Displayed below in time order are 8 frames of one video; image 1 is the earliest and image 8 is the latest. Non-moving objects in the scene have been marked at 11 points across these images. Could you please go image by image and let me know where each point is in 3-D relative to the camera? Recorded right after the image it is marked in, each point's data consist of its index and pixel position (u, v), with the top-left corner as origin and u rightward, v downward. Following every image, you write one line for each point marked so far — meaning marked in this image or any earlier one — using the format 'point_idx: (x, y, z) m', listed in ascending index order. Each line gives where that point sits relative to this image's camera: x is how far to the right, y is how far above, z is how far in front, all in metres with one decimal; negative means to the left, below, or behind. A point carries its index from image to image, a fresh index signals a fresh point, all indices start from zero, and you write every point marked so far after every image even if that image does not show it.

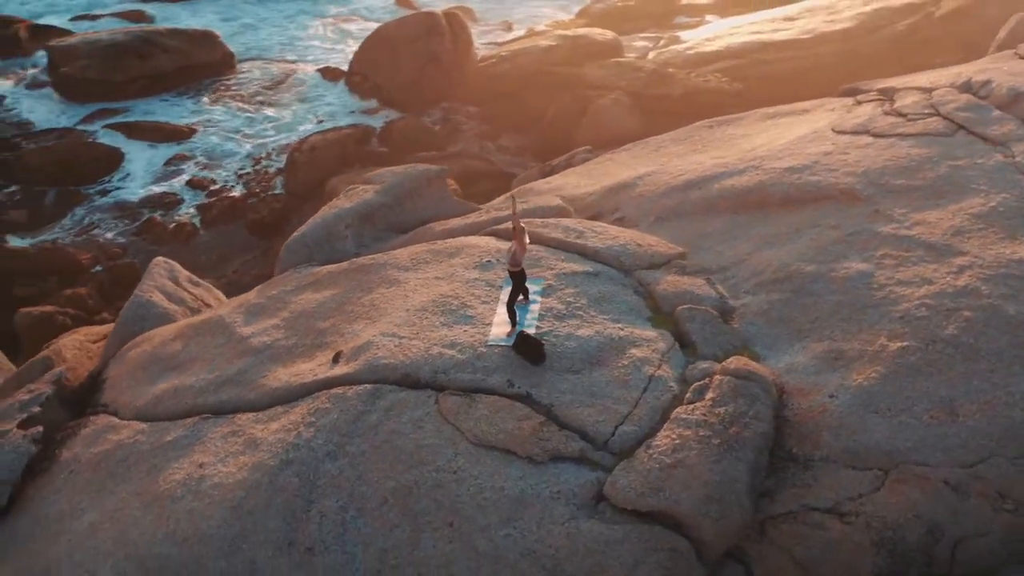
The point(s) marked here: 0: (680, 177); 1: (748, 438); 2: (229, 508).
0: (+1.1, +0.8, +7.5) m
1: (+1.1, -0.7, +5.0) m
2: (-1.3, -1.0, +5.0) m
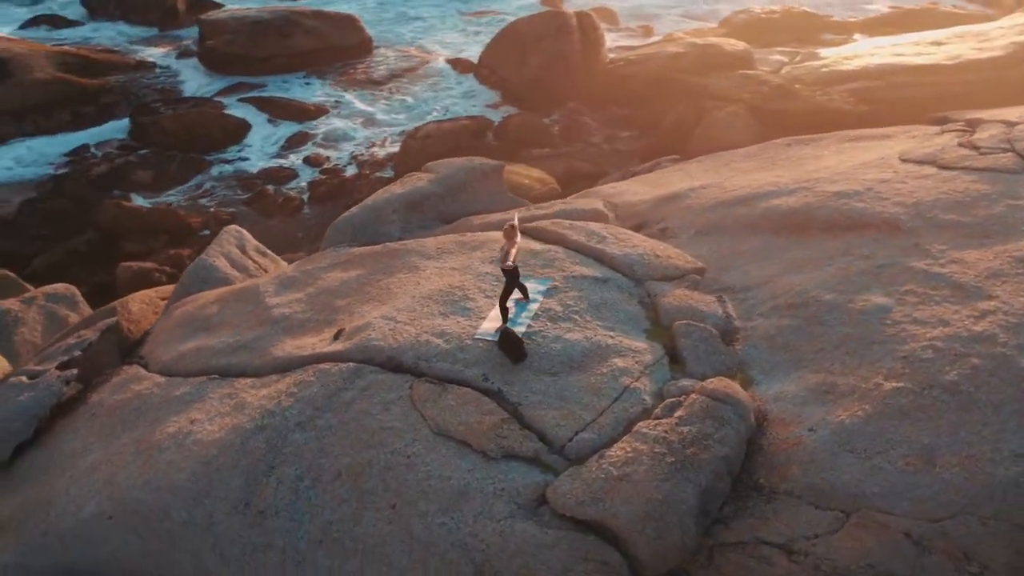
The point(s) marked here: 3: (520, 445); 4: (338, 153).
0: (+1.5, +0.6, +7.3) m
1: (+0.8, -0.8, +4.9) m
2: (-1.5, -0.9, +5.3) m
3: (0.0, -0.7, +5.0) m
4: (-2.1, +1.6, +13.2) m
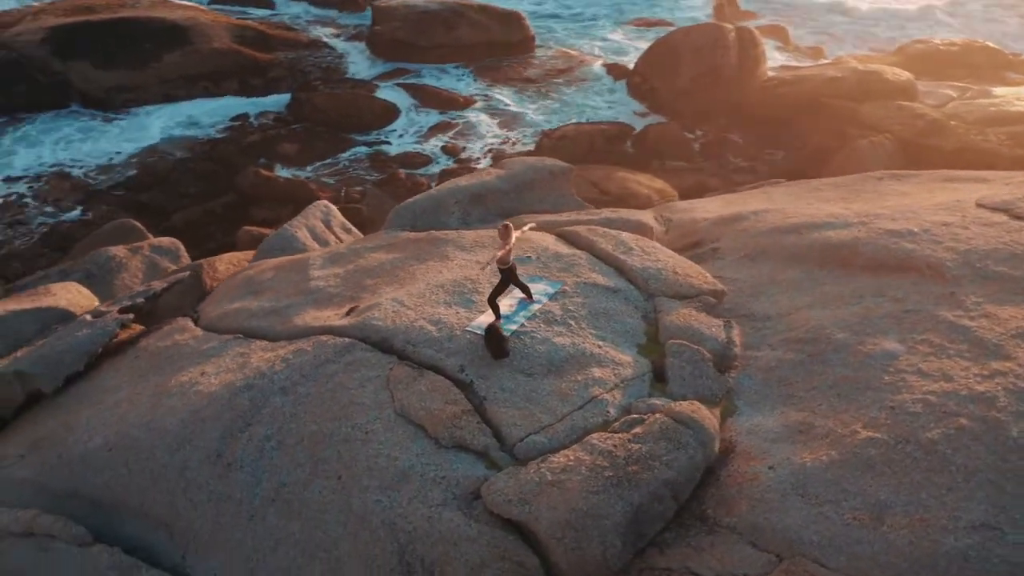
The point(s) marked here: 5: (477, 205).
0: (+1.8, +0.4, +7.1) m
1: (+0.6, -0.8, +4.8) m
2: (-1.7, -0.6, +5.6) m
3: (-0.2, -0.7, +5.1) m
4: (-0.5, +1.8, +13.5) m
5: (-0.2, +0.6, +7.7) m
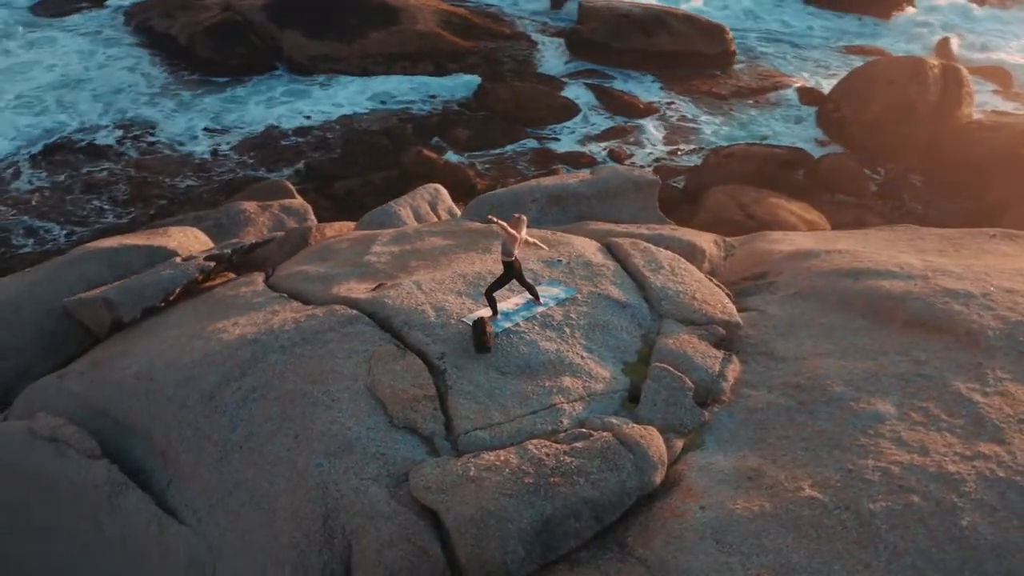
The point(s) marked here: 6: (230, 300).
0: (+2.1, +0.2, +6.7) m
1: (+0.2, -0.9, +4.7) m
2: (-1.7, -0.4, +6.1) m
3: (-0.4, -0.6, +5.2) m
4: (+1.6, +1.7, +13.4) m
5: (+0.3, +0.6, +7.7) m
6: (-1.8, -0.1, +7.1) m
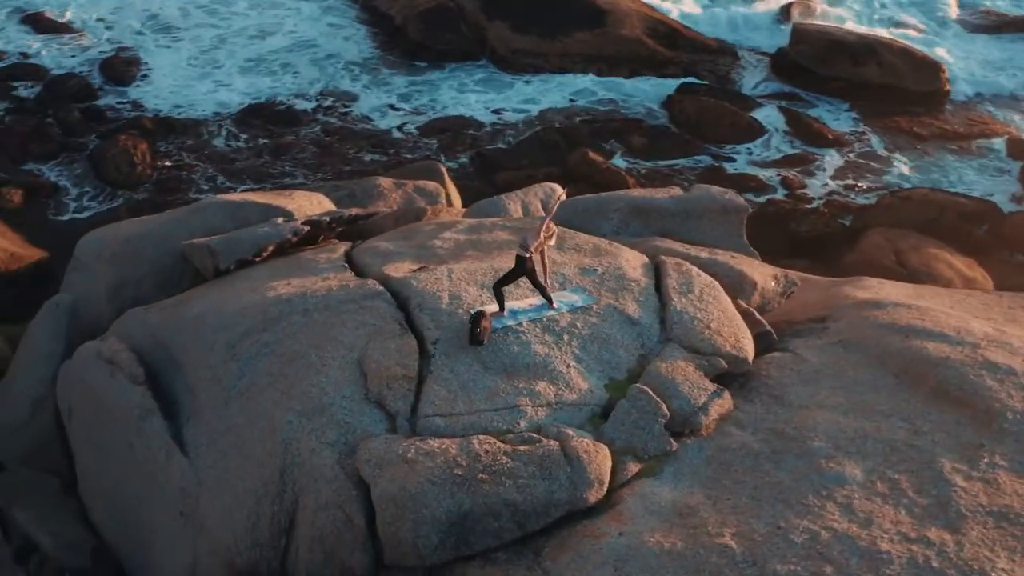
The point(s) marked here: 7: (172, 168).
0: (+2.3, -0.2, +6.2) m
1: (-0.1, -0.9, +4.7) m
2: (-1.6, -0.1, +6.5) m
3: (-0.6, -0.5, +5.3) m
4: (+3.6, +1.2, +12.8) m
5: (+0.9, +0.5, +7.6) m
6: (-1.4, +0.2, +7.5) m
7: (-4.0, +1.4, +13.0) m
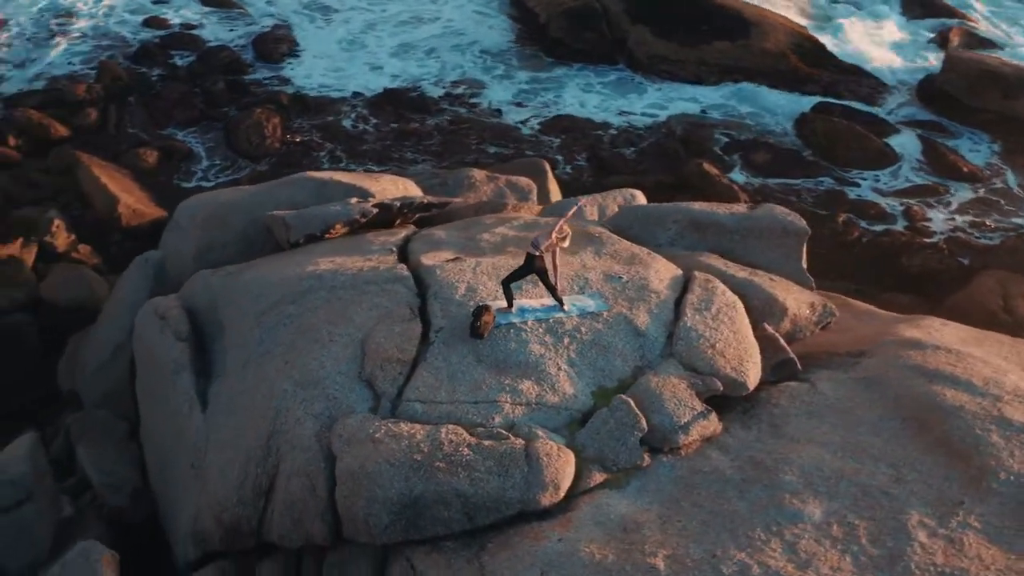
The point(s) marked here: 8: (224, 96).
0: (+2.4, -0.4, +5.9) m
1: (-0.3, -0.8, +4.8) m
2: (-1.4, +0.1, +6.7) m
3: (-0.7, -0.5, +5.5) m
4: (+4.8, +0.8, +12.2) m
5: (+1.3, +0.4, +7.5) m
6: (-1.1, +0.3, +7.7) m
7: (-2.6, +1.8, +13.6) m
8: (-3.8, +2.5, +14.3) m
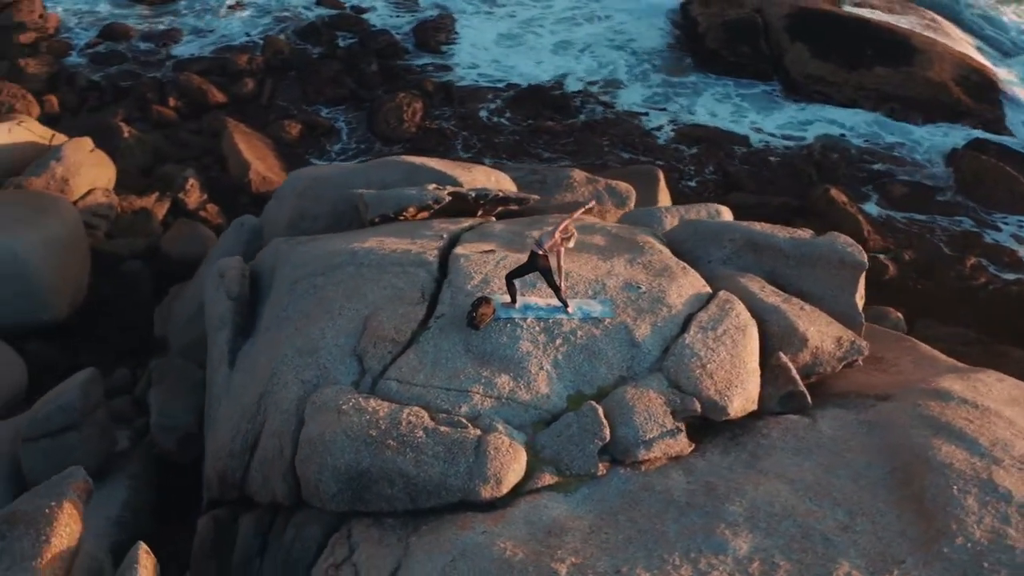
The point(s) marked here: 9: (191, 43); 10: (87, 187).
0: (+2.3, -0.7, +5.5) m
1: (-0.6, -0.8, +4.9) m
2: (-1.2, +0.2, +7.0) m
3: (-0.7, -0.4, +5.6) m
4: (+5.9, +0.2, +11.3) m
5: (+1.6, +0.2, +7.3) m
6: (-0.6, +0.4, +7.9) m
7: (-1.0, +2.0, +13.9) m
8: (-1.9, +2.9, +14.9) m
9: (-4.6, +3.5, +15.7) m
10: (-4.3, +1.0, +11.1) m
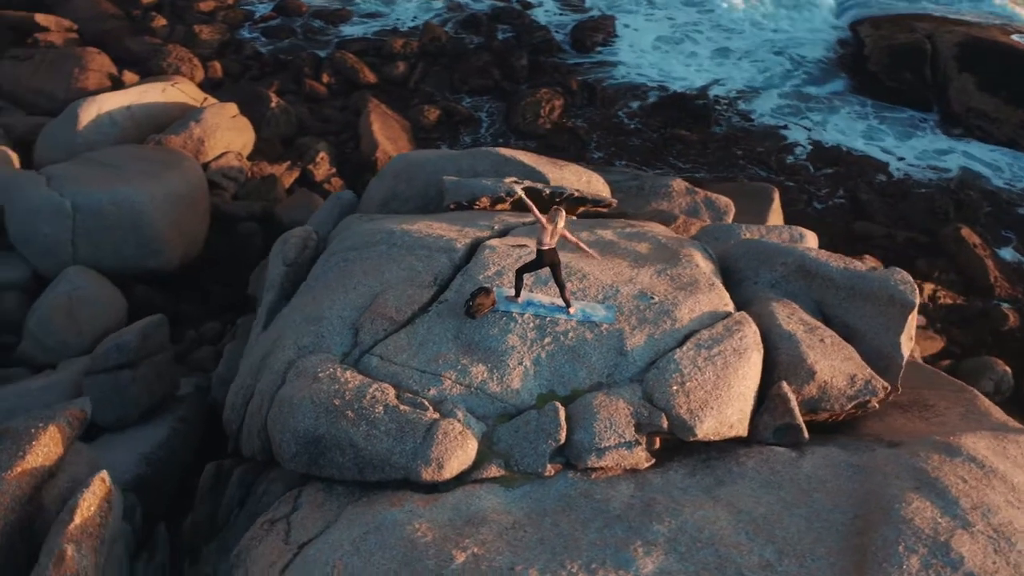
0: (+2.1, -0.9, +5.1) m
1: (-0.8, -0.6, +5.1) m
2: (-0.9, +0.4, +7.2) m
3: (-0.8, -0.2, +5.8) m
4: (+6.8, -0.6, +10.2) m
5: (+1.8, +0.1, +7.0) m
6: (-0.2, +0.5, +8.1) m
7: (+0.7, +2.0, +14.0) m
8: (+0.1, +3.0, +15.1) m
9: (-2.3, +4.0, +16.4) m
10: (-3.1, +1.5, +11.8) m
